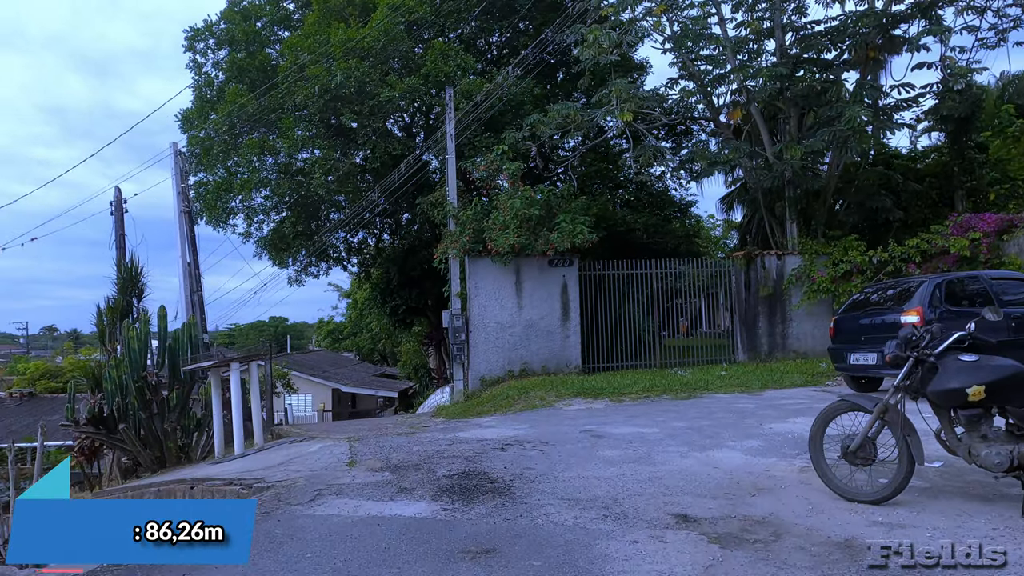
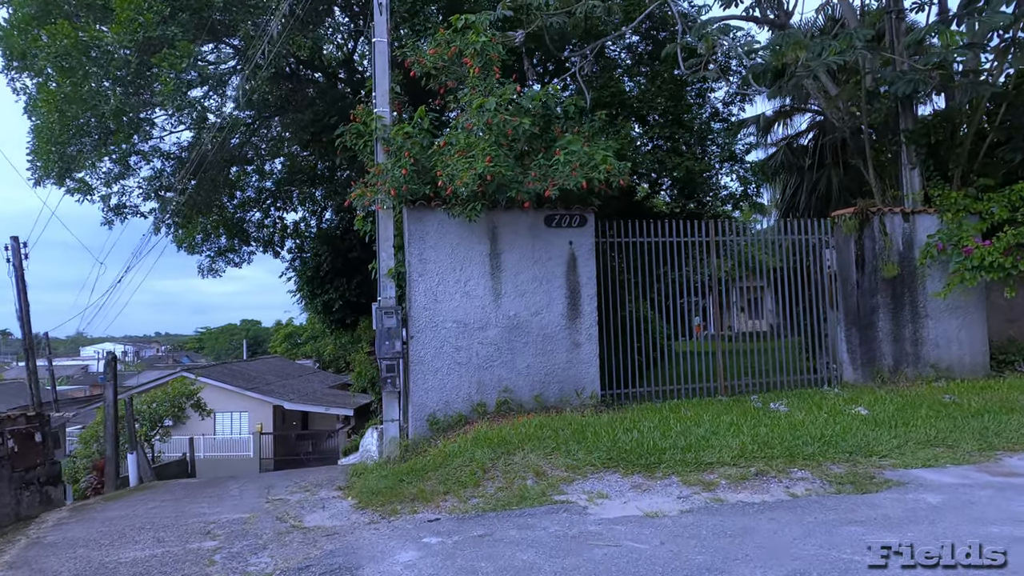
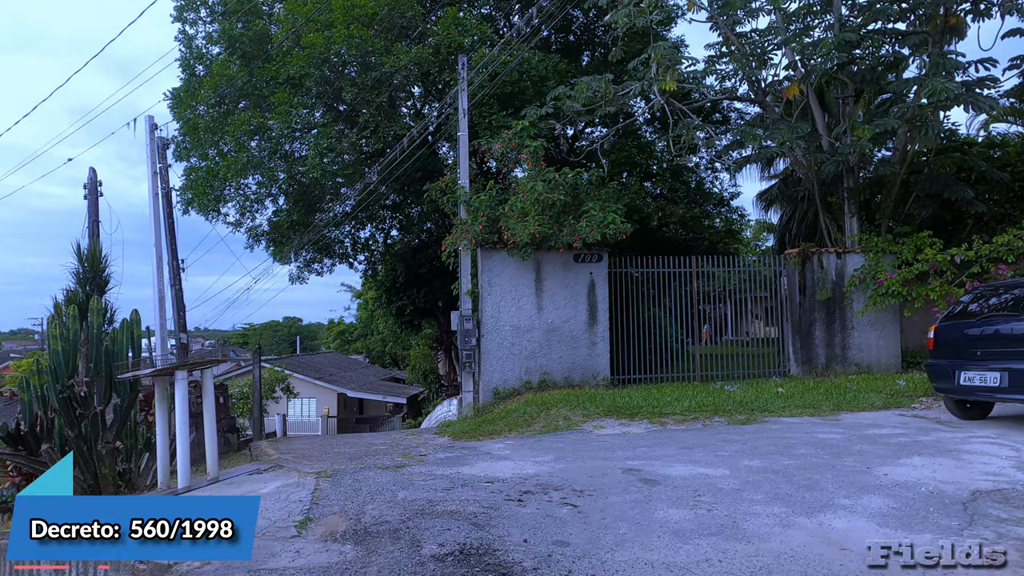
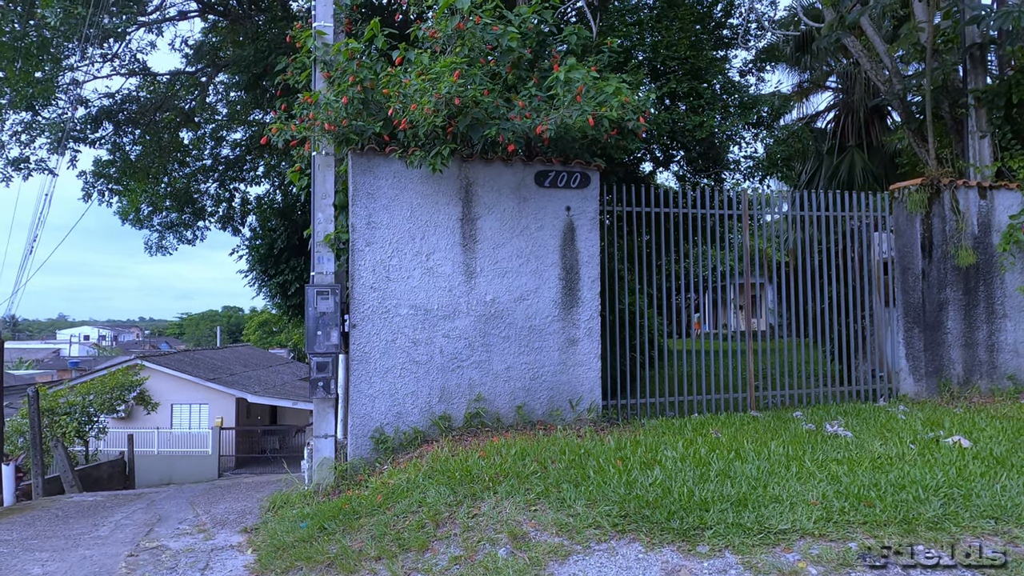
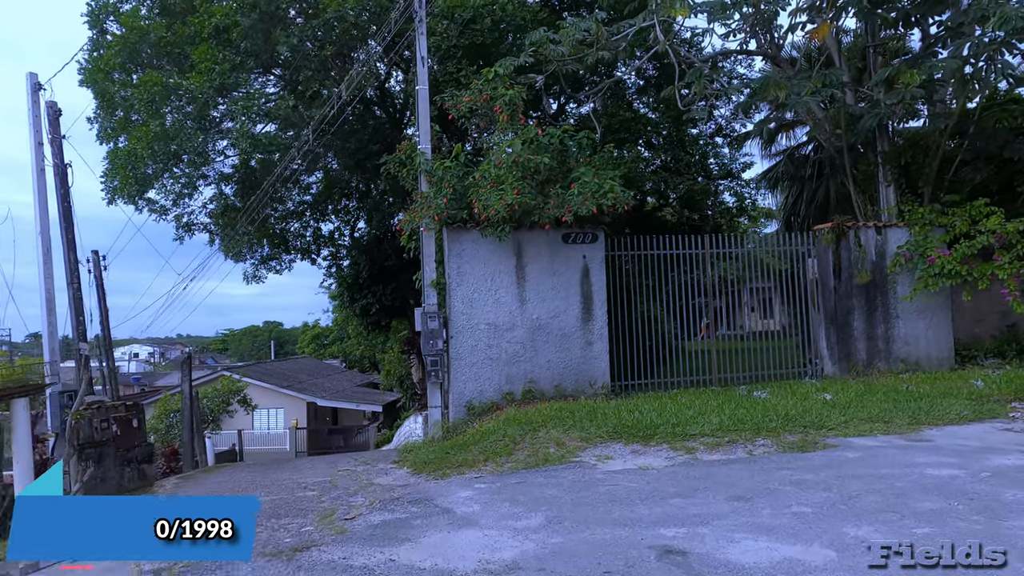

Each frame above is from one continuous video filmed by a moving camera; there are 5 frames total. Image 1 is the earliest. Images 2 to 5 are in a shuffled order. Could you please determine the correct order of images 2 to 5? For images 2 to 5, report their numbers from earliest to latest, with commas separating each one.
3, 5, 2, 4
